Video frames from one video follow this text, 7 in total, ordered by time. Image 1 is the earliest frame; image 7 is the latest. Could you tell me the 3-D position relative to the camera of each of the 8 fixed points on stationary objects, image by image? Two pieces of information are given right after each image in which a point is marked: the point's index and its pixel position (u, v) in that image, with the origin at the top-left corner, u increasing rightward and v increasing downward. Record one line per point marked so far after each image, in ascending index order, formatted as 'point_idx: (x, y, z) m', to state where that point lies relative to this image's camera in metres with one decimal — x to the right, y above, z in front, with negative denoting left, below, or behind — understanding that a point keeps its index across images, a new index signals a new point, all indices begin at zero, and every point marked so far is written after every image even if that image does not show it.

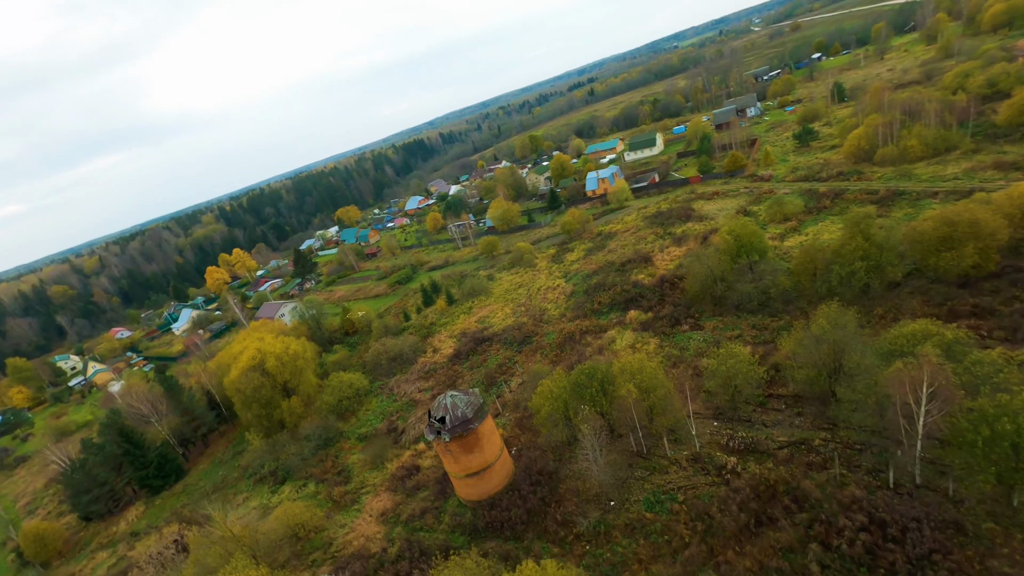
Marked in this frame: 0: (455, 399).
0: (-2.2, -4.1, +17.7) m
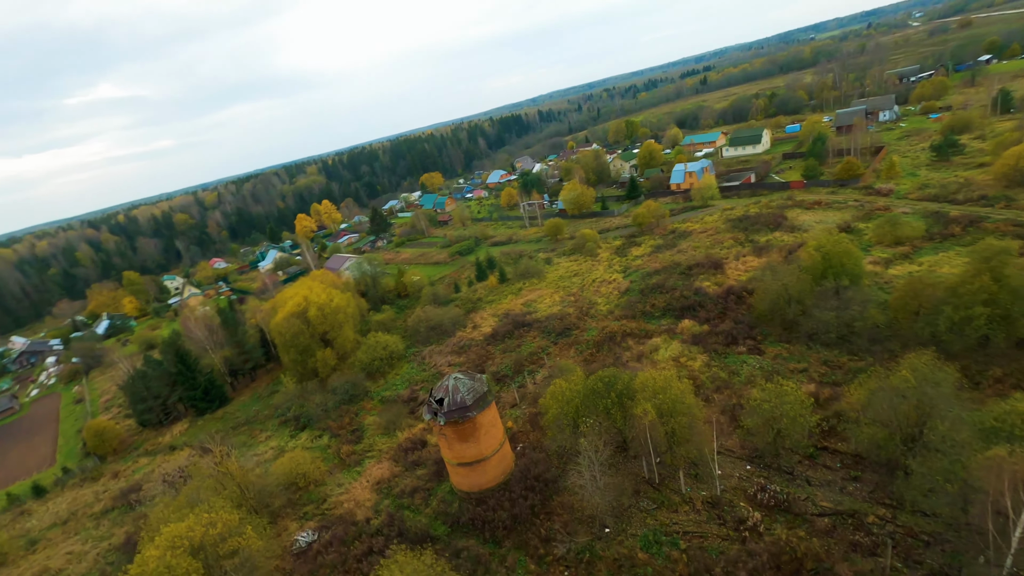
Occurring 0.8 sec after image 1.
0: (-1.9, -3.3, +16.6) m
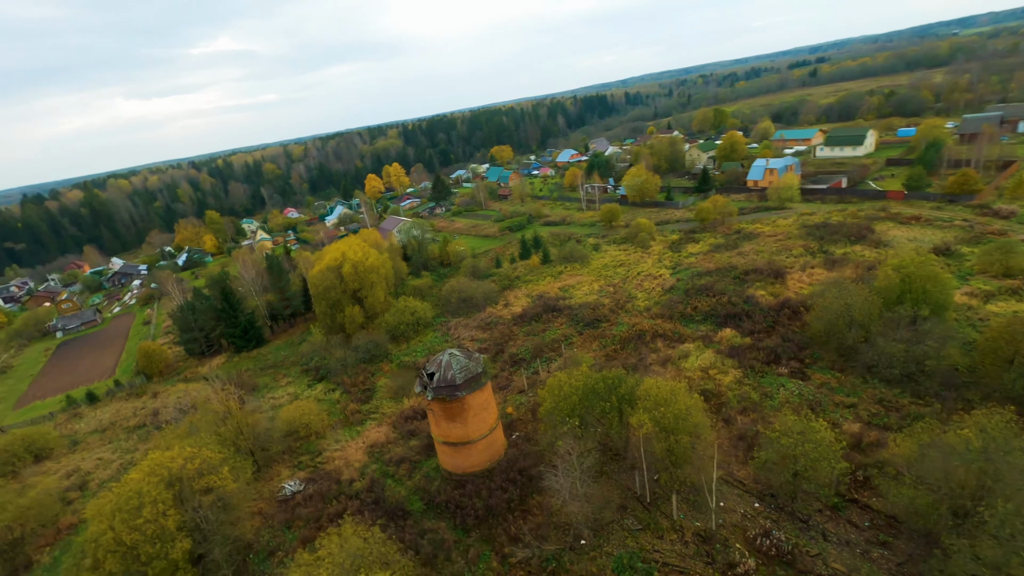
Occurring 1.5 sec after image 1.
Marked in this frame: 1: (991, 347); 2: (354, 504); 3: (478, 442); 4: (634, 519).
0: (-2.0, -2.3, +15.8) m
1: (+16.2, -2.0, +15.8) m
2: (-5.4, -7.4, +15.9) m
3: (-1.2, -5.3, +16.1) m
4: (+3.5, -6.7, +13.5) m
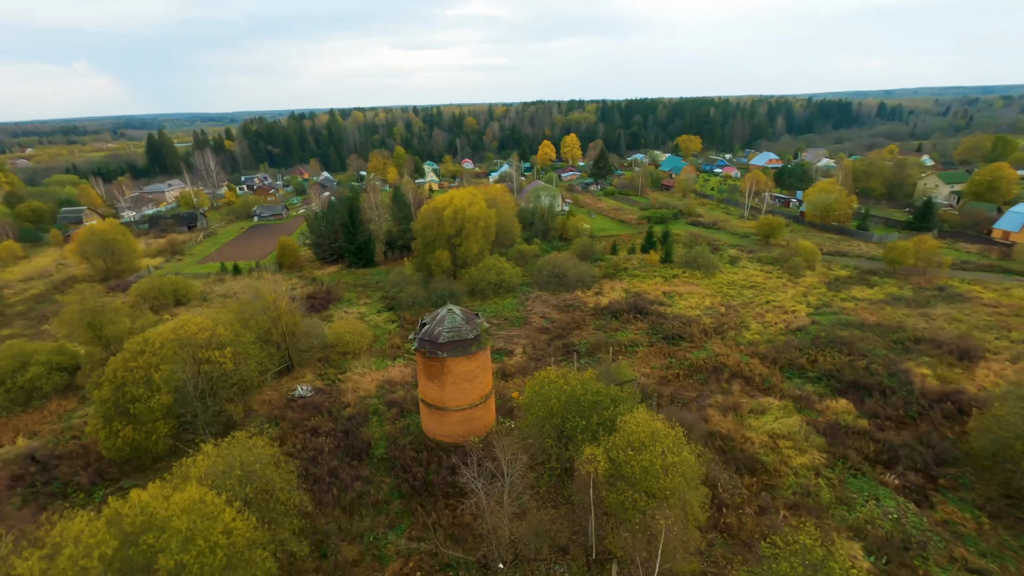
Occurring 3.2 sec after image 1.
0: (-1.9, -0.8, +14.3) m
1: (+14.7, -5.5, +8.4) m
2: (-6.2, -4.7, +16.0) m
3: (-1.9, -3.9, +14.6) m
4: (+1.2, -6.5, +10.7) m
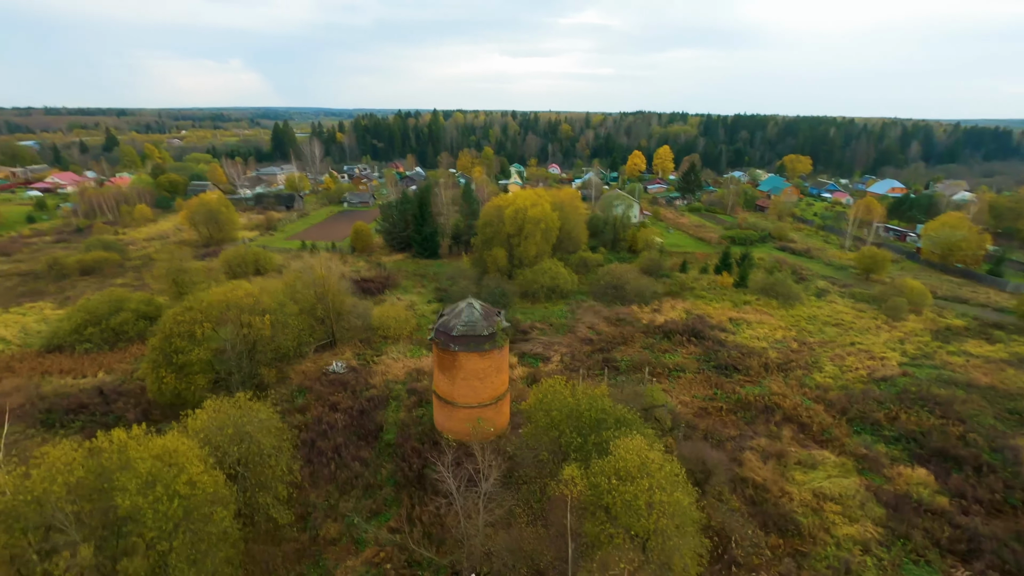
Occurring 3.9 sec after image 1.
0: (-1.3, -0.6, +14.0) m
1: (+13.4, -7.0, +5.3) m
2: (-5.7, -4.1, +16.3) m
3: (-1.6, -3.7, +14.2) m
4: (+0.5, -6.5, +9.9) m
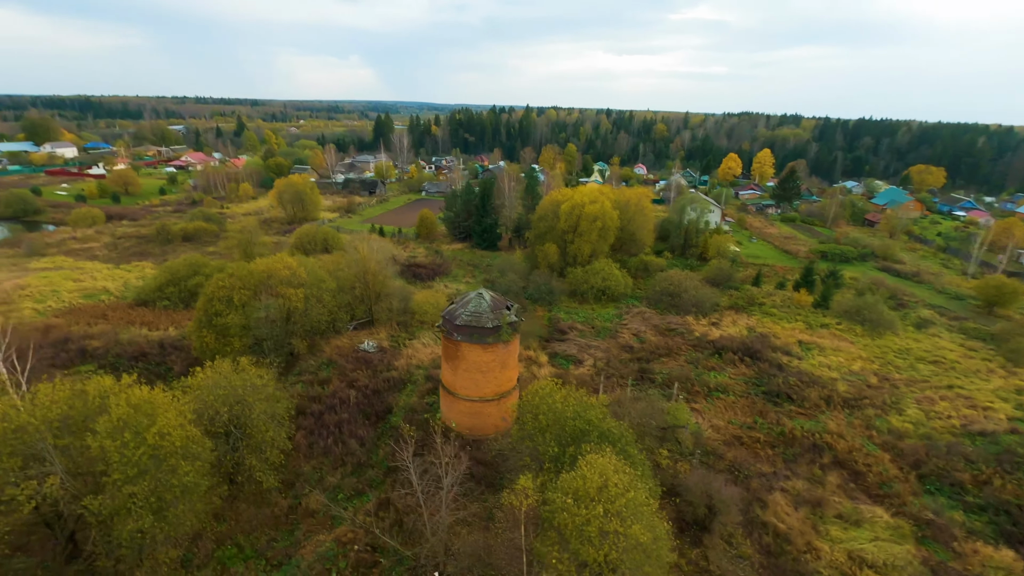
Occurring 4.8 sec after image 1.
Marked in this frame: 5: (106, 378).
0: (-1.0, -0.3, +13.5) m
1: (+11.3, -7.9, +2.5) m
2: (-5.2, -3.4, +16.6) m
3: (-1.5, -3.3, +13.8) m
4: (-0.5, -6.3, +9.2) m
5: (-8.1, -1.8, +9.4) m
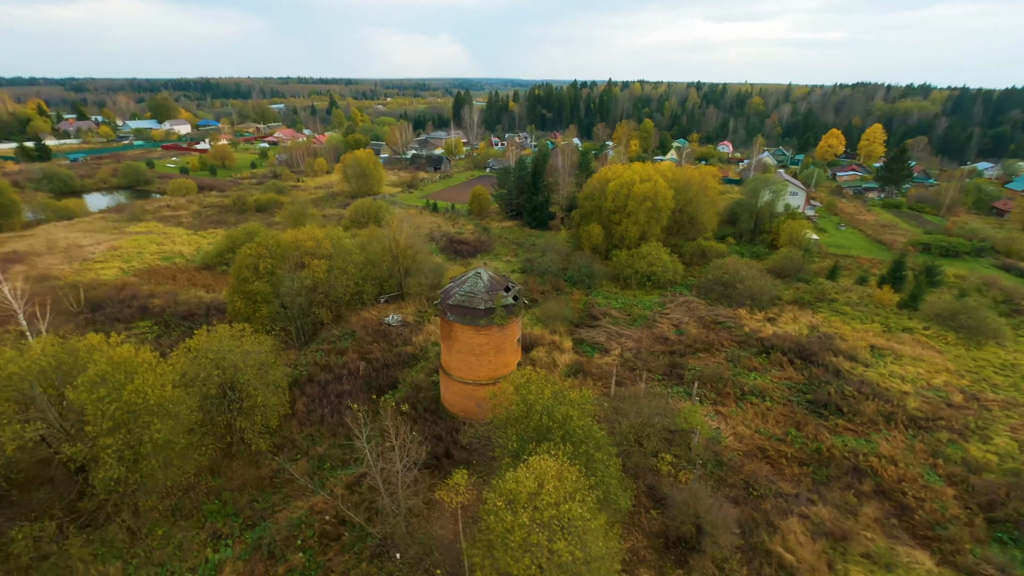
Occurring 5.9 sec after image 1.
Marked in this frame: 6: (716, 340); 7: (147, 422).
0: (-1.0, +0.3, +12.9) m
1: (+8.9, -8.4, +0.4) m
2: (-4.8, -2.4, +16.8) m
3: (-1.6, -2.7, +13.4) m
4: (-1.5, -5.9, +8.9) m
5: (-8.8, -1.0, +10.1) m
6: (+8.7, -2.3, +19.9) m
7: (-7.3, -2.7, +9.3) m
